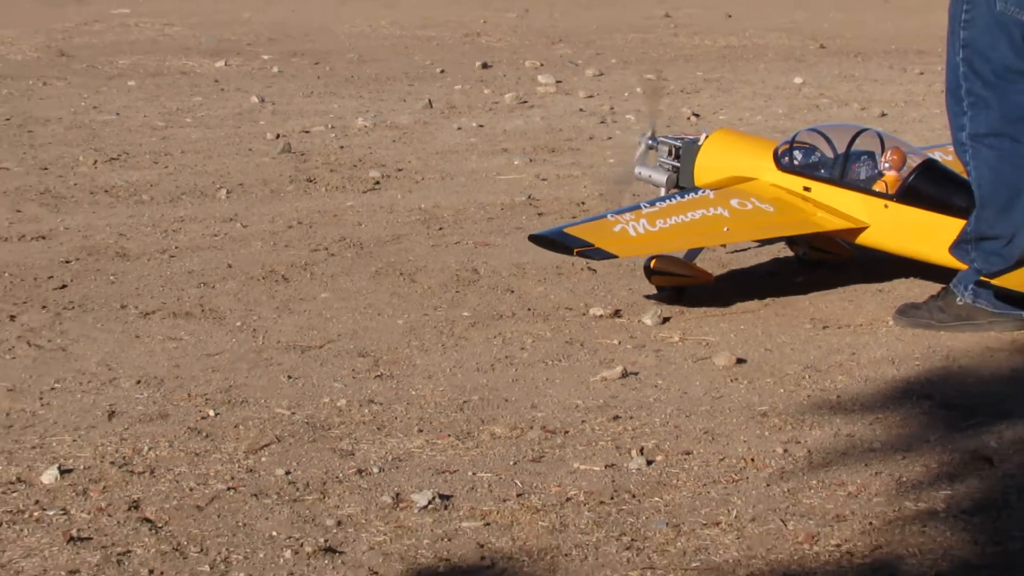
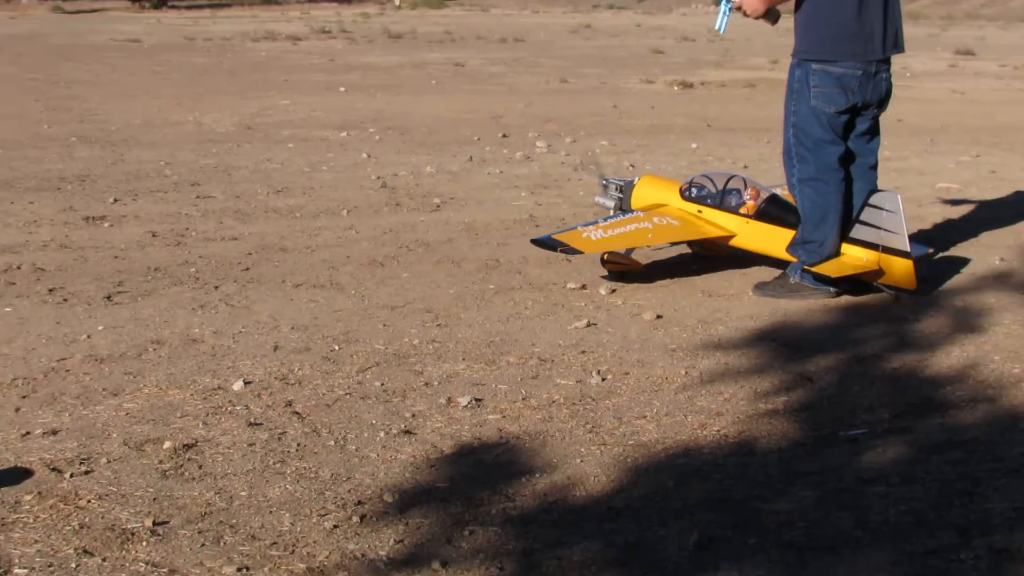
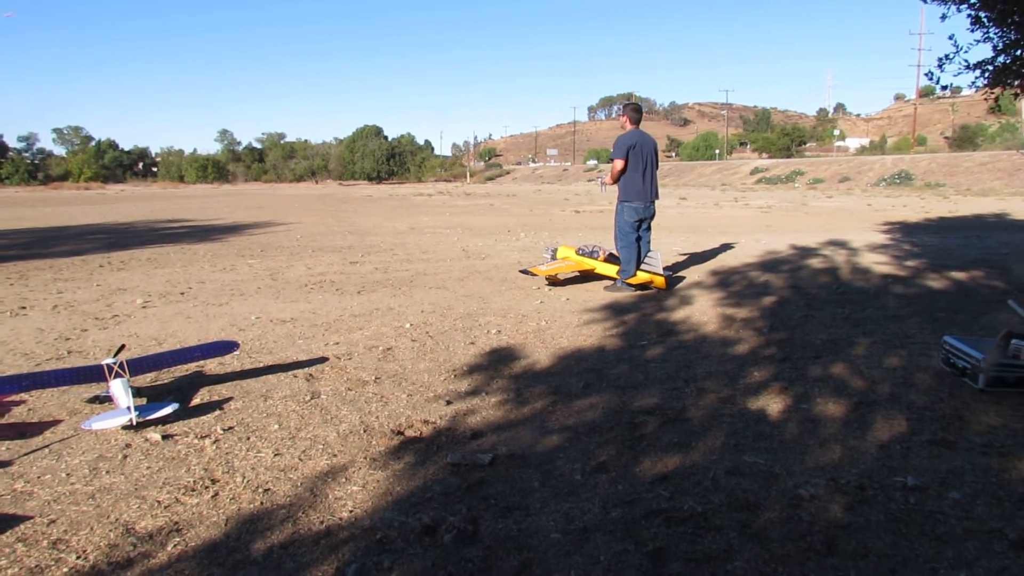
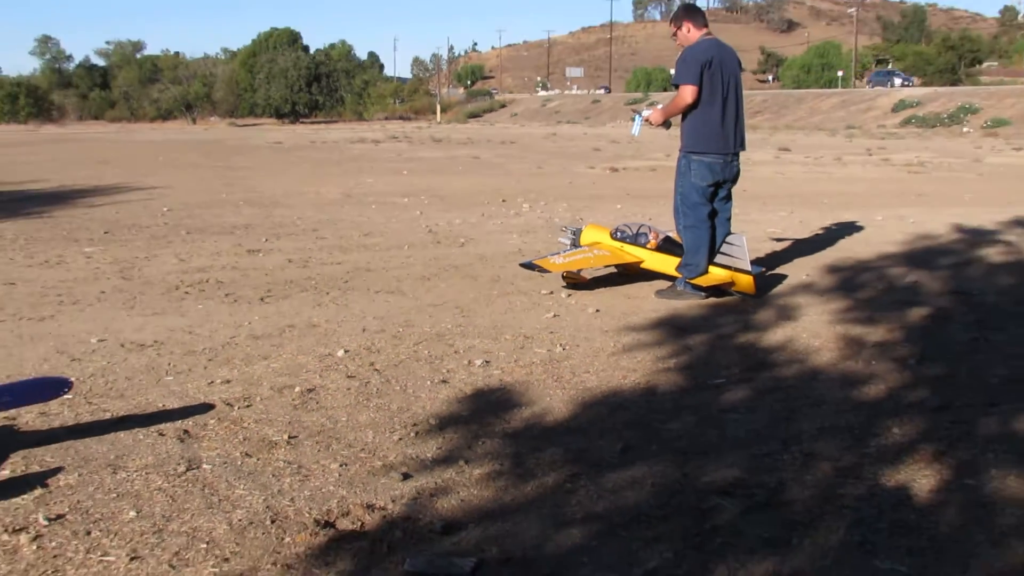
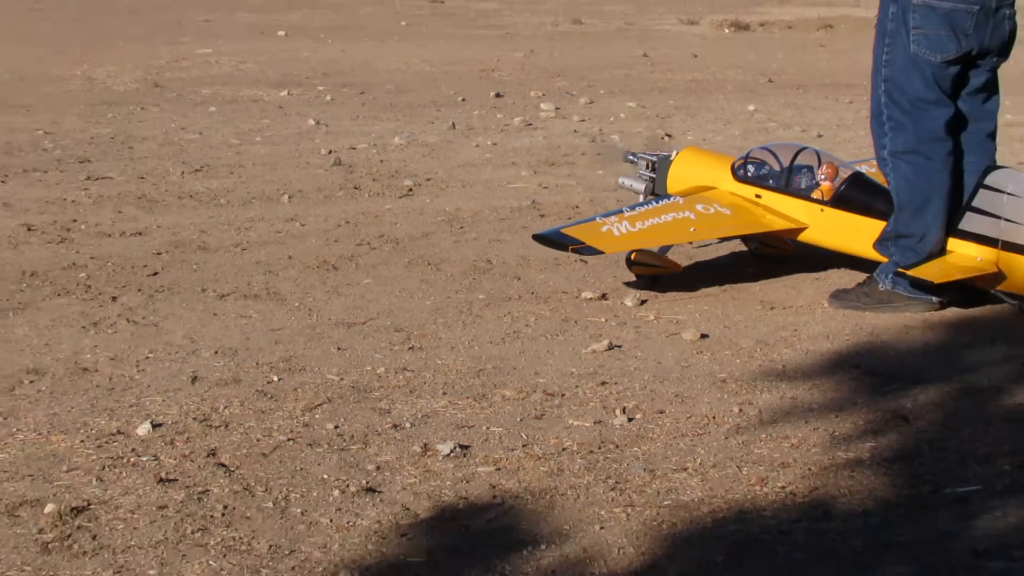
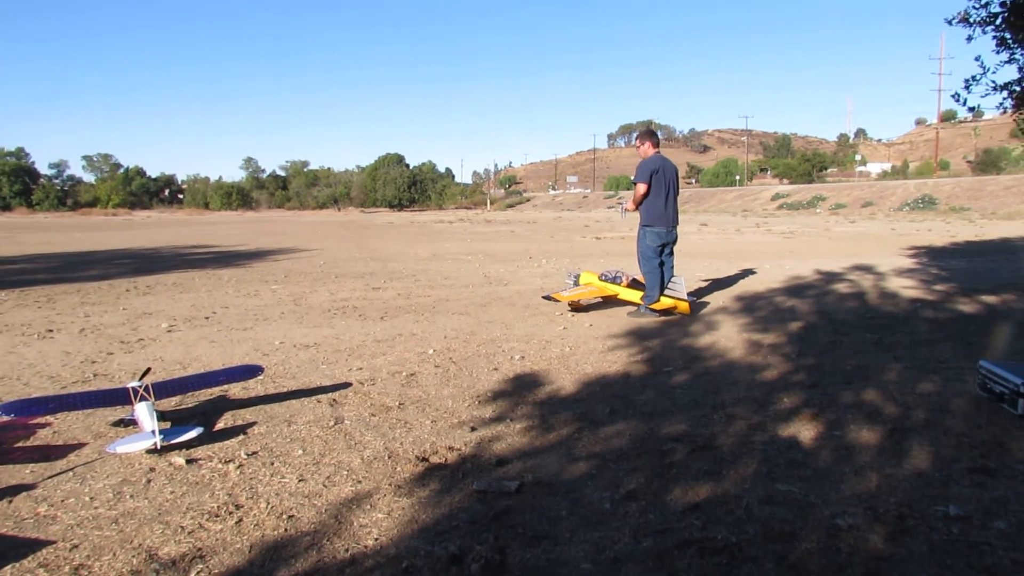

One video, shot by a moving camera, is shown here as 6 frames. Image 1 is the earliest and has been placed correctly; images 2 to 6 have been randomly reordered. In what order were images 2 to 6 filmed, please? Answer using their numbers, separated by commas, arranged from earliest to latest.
5, 2, 4, 3, 6
